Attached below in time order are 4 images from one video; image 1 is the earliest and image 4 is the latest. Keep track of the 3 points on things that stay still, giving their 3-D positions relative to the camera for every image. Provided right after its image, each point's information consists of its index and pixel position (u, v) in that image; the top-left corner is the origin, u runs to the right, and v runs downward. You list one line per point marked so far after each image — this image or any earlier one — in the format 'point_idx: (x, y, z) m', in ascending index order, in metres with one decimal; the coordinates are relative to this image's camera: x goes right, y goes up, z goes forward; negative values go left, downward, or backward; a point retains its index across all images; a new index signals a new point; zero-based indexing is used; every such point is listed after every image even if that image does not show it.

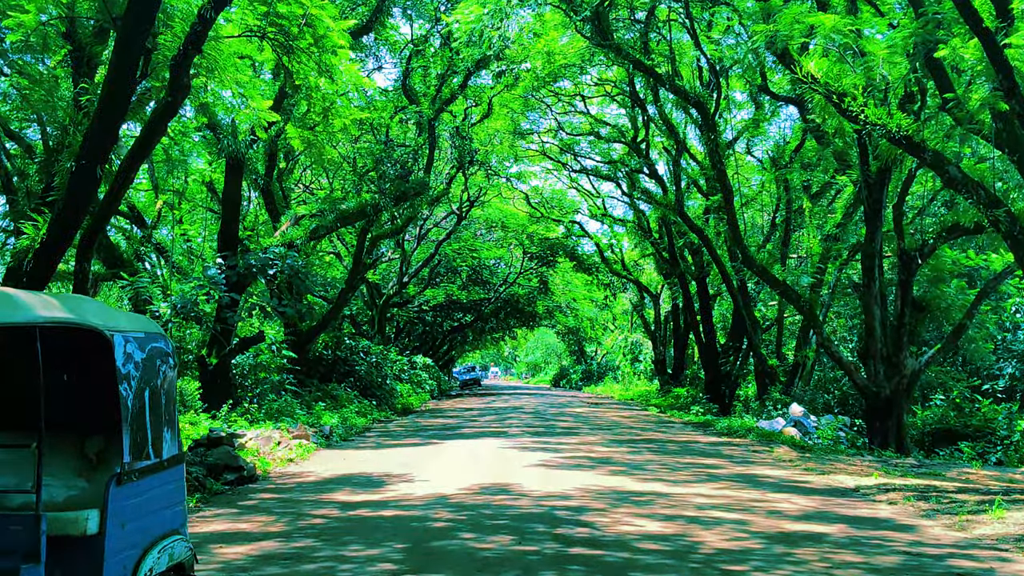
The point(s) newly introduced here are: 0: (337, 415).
0: (-2.8, -2.0, +17.2) m
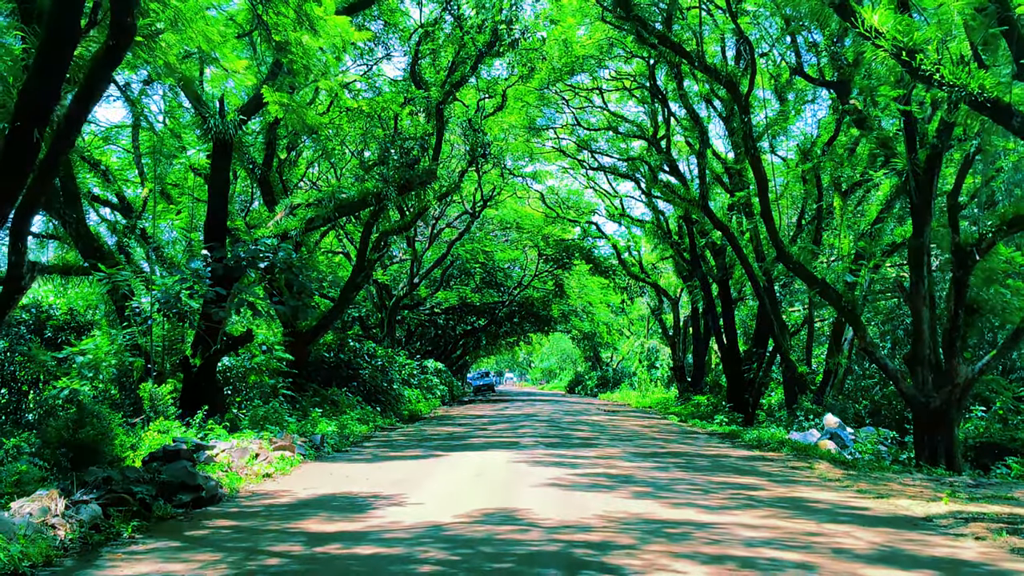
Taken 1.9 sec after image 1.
0: (-2.6, -2.0, +15.9) m
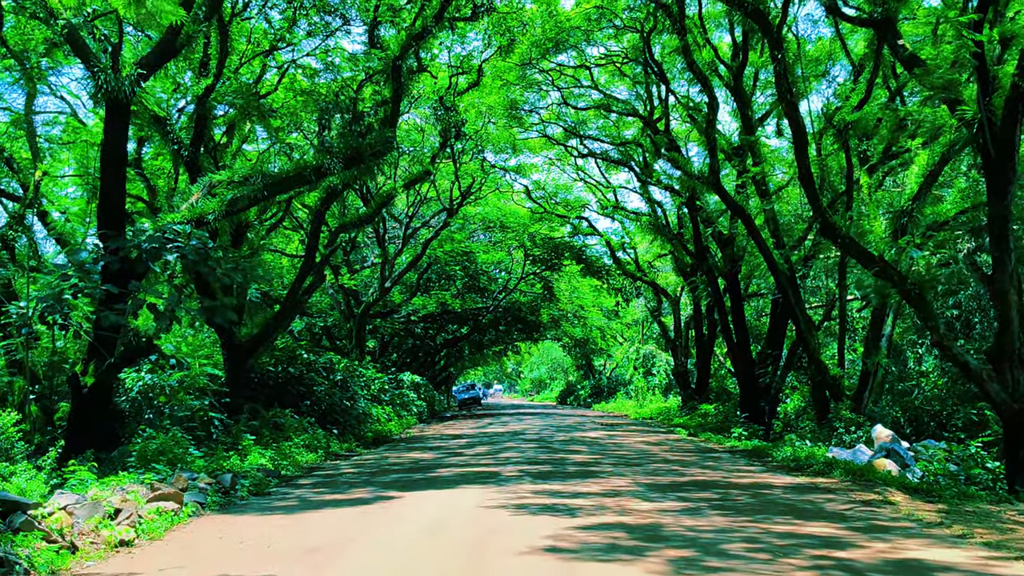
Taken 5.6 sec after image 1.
0: (-2.9, -2.0, +12.9) m
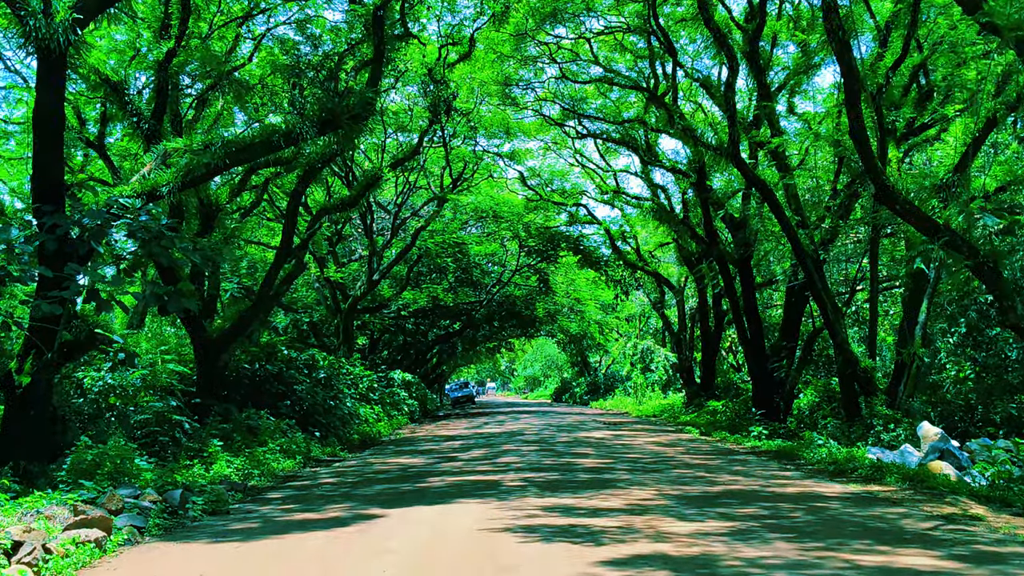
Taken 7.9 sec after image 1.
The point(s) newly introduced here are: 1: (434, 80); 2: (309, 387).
0: (-2.9, -1.8, +11.3) m
1: (-1.4, +3.9, +20.0) m
2: (-3.2, -1.6, +17.1) m
